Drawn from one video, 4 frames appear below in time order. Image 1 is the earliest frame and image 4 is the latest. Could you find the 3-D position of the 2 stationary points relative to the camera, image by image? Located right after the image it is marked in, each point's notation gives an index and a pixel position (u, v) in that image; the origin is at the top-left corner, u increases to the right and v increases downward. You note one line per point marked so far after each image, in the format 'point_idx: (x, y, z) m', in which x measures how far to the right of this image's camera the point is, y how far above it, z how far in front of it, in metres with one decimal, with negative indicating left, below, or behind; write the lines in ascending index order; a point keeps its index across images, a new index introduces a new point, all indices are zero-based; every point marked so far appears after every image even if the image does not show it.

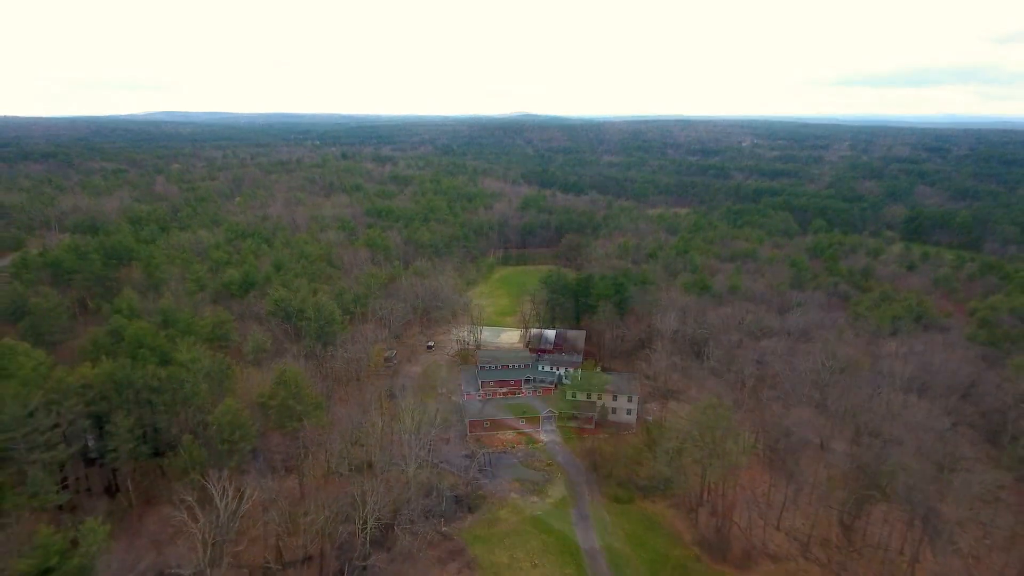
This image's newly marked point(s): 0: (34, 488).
0: (-12.9, -5.4, +17.6) m
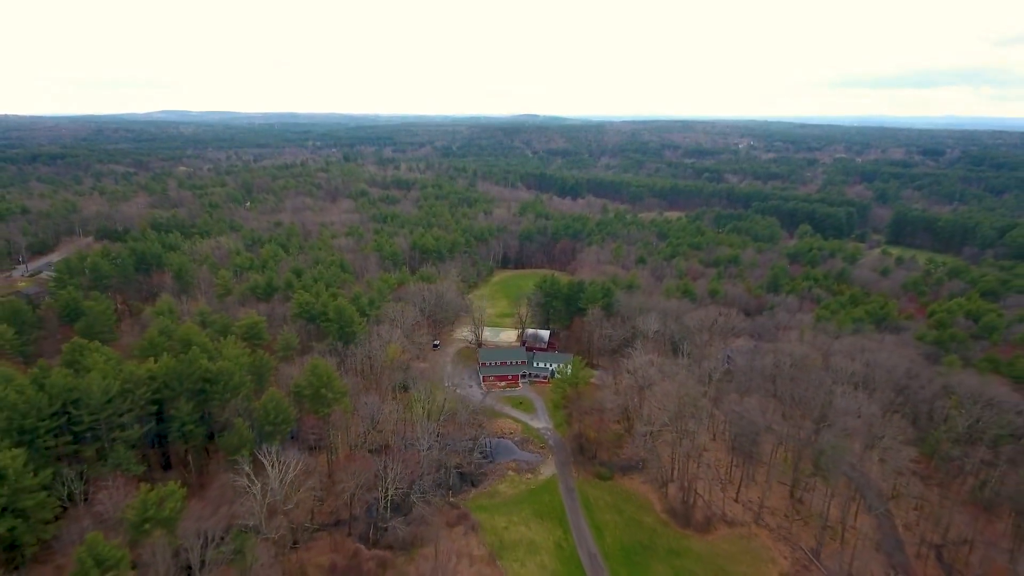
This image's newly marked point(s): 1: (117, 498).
0: (-13.0, -5.7, +21.5) m
1: (-11.7, -6.2, +19.3) m
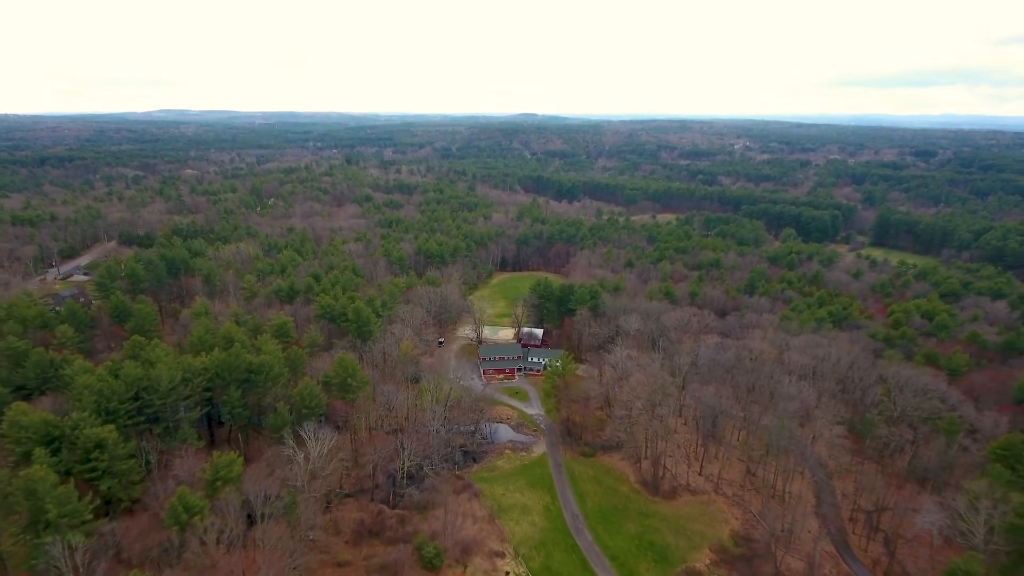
0: (-13.1, -6.0, +26.2) m
1: (-11.8, -6.5, +24.0) m
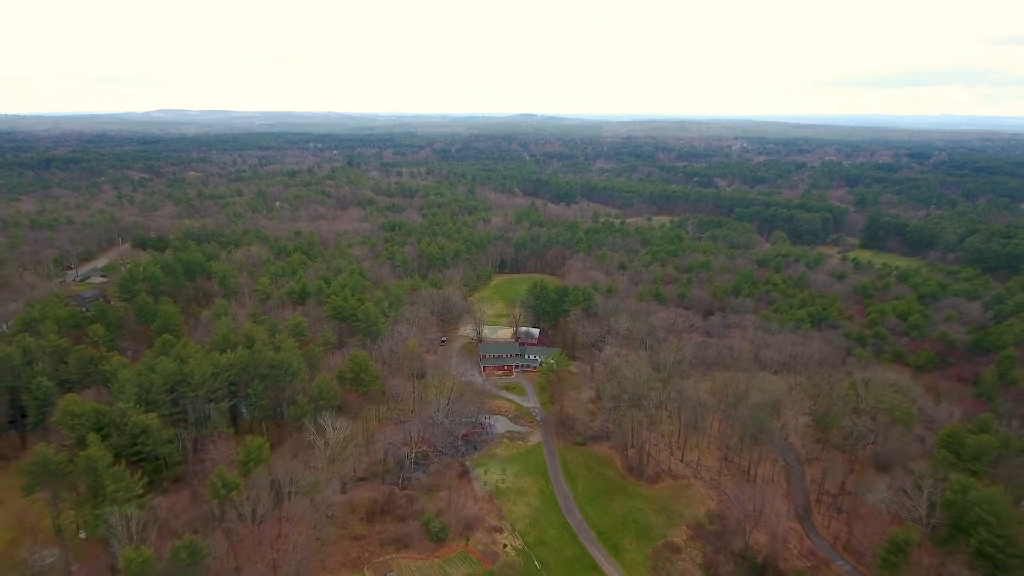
0: (-13.3, -6.1, +29.2) m
1: (-11.9, -6.6, +27.0) m
